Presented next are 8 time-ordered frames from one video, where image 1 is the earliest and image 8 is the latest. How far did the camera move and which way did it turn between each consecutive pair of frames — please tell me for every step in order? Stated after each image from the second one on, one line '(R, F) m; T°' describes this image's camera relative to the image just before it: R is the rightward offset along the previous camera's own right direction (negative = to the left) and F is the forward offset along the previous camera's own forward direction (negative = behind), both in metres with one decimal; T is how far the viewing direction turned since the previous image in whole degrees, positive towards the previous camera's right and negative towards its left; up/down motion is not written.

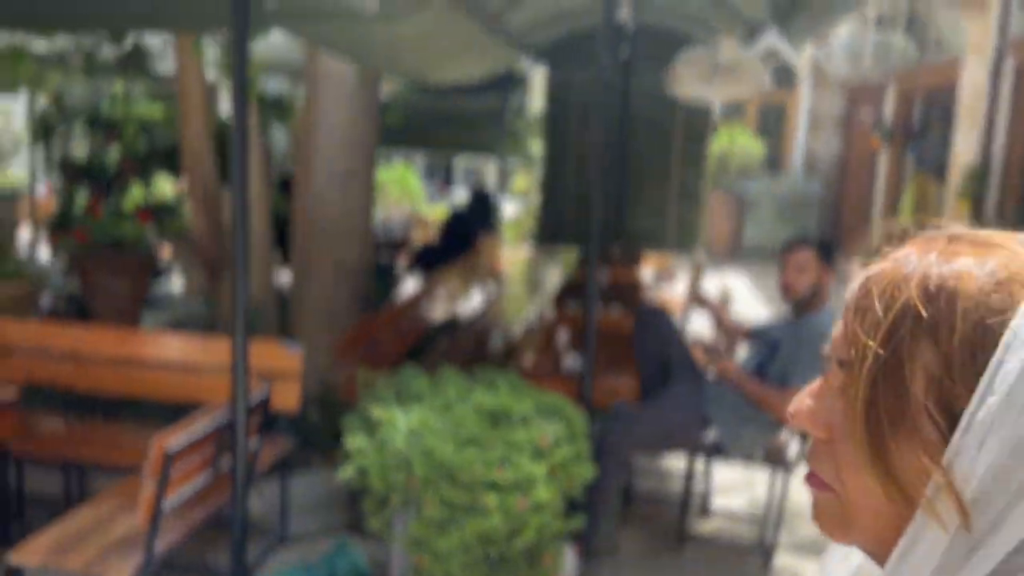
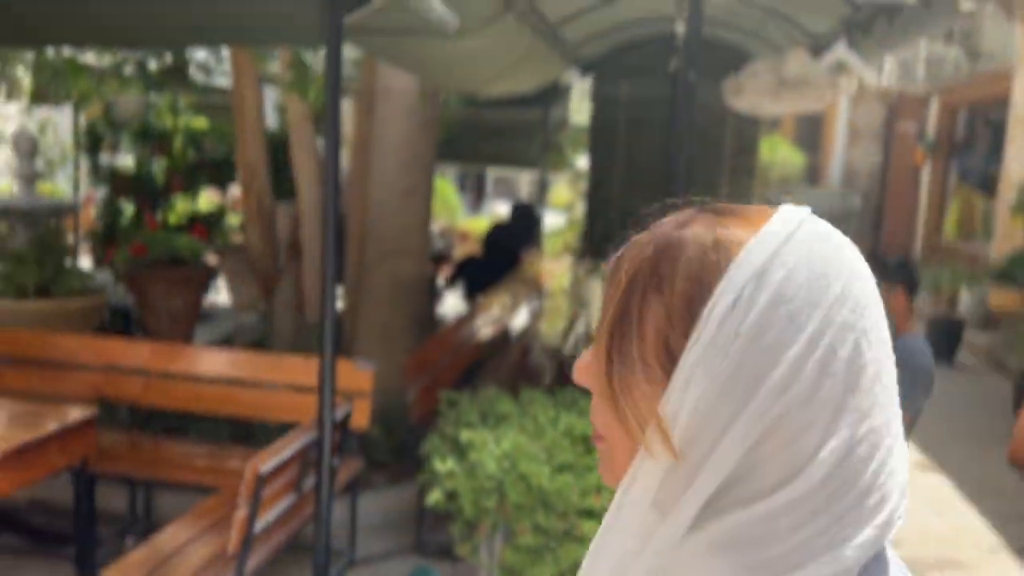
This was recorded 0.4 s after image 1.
(-0.2, +0.1) m; -1°
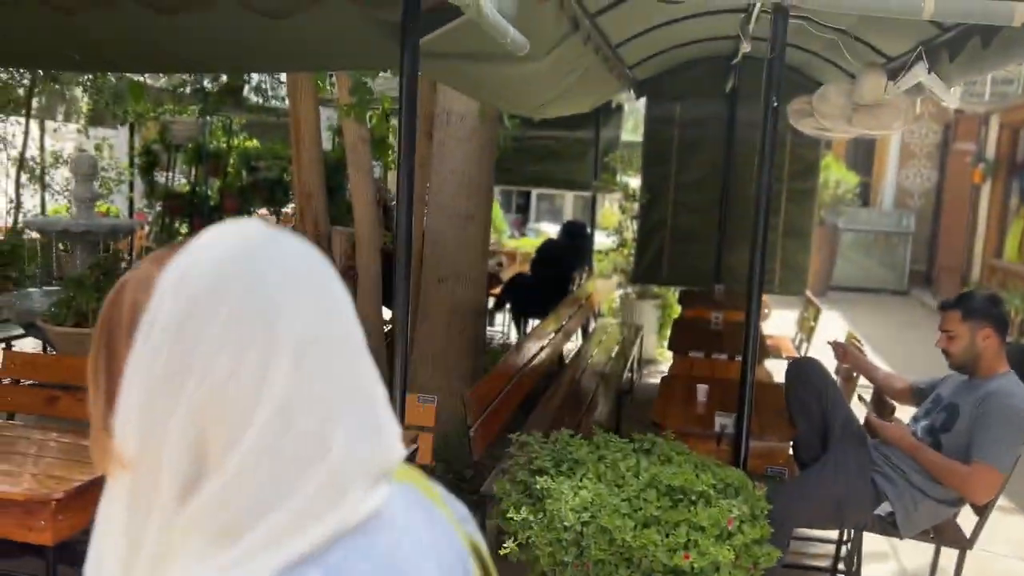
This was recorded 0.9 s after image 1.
(-0.1, +0.1) m; -2°
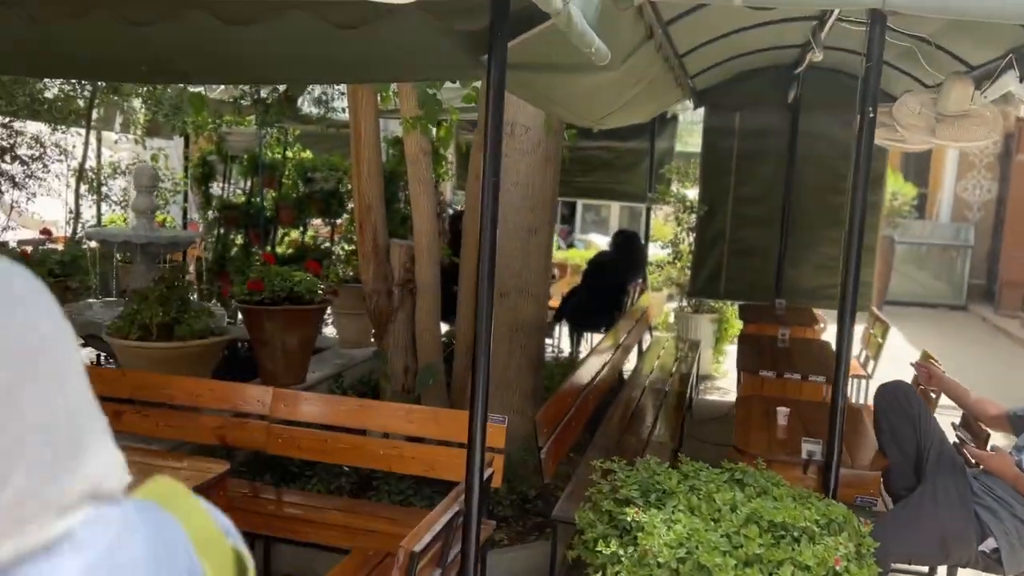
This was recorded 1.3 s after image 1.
(-0.1, +0.1) m; -2°
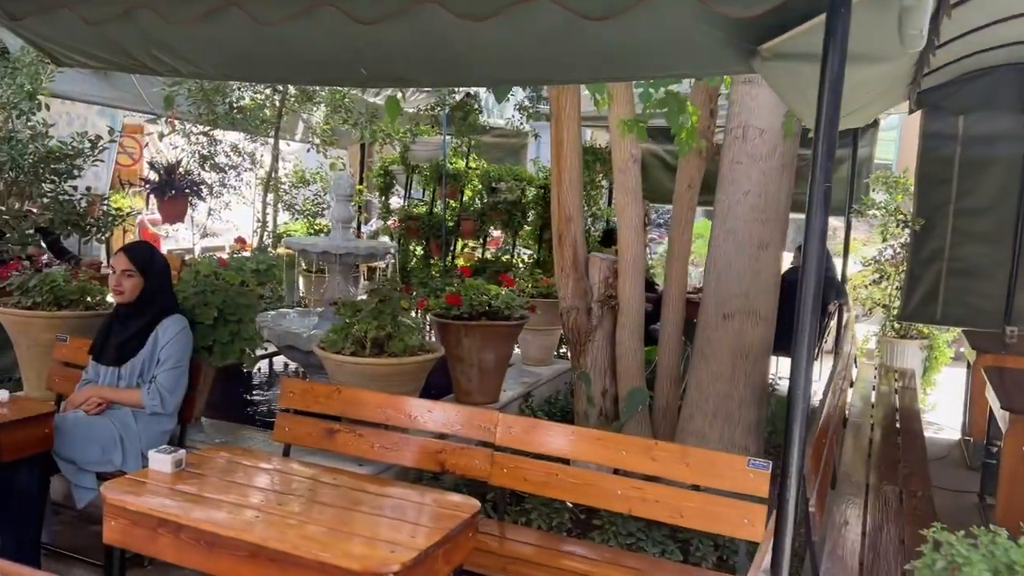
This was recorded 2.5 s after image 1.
(-0.5, +0.3) m; -9°
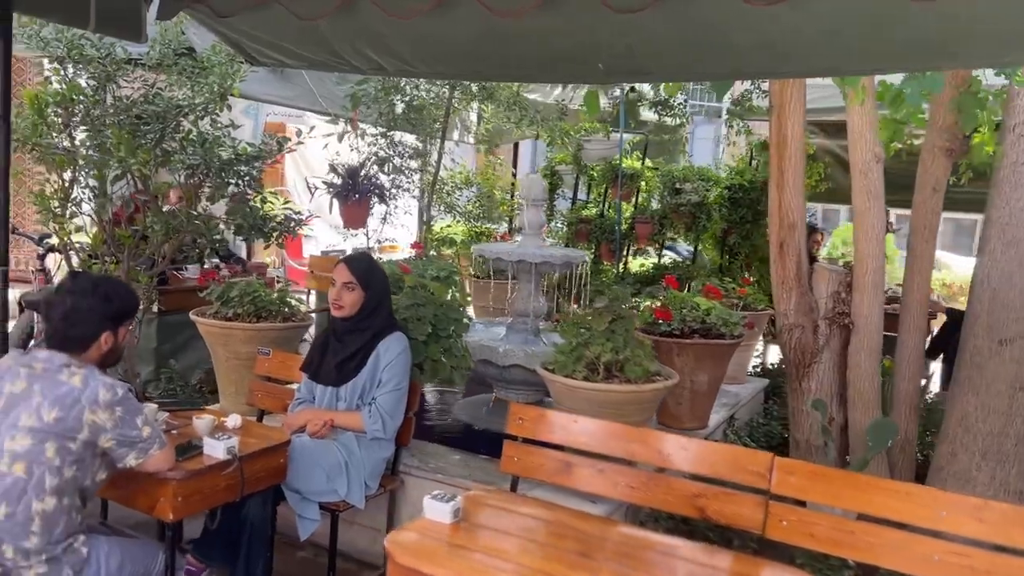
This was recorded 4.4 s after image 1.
(-0.6, +0.3) m; -6°
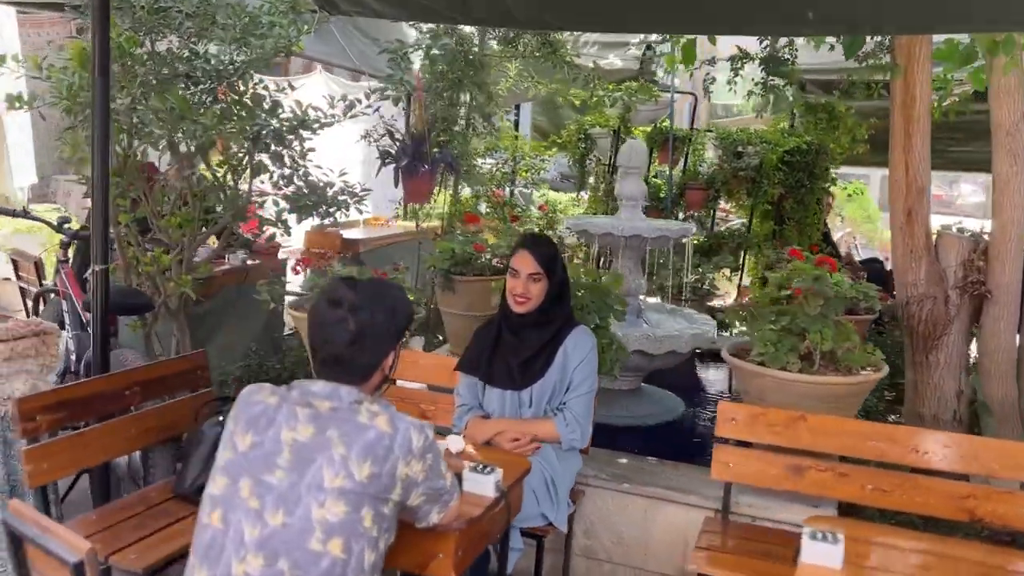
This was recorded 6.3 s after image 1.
(-1.1, +0.5) m; +8°
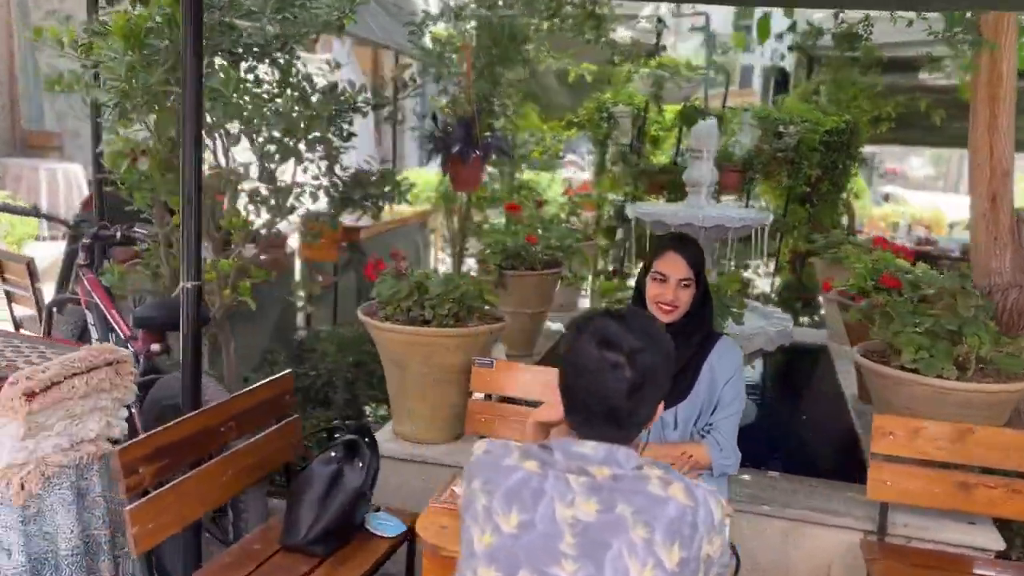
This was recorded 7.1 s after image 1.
(-0.6, +0.4) m; +5°
